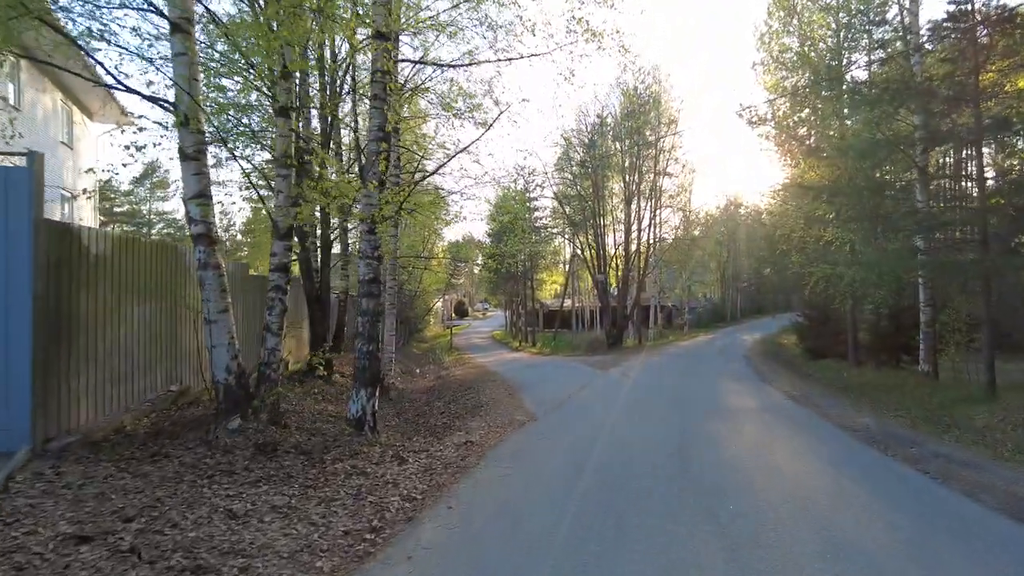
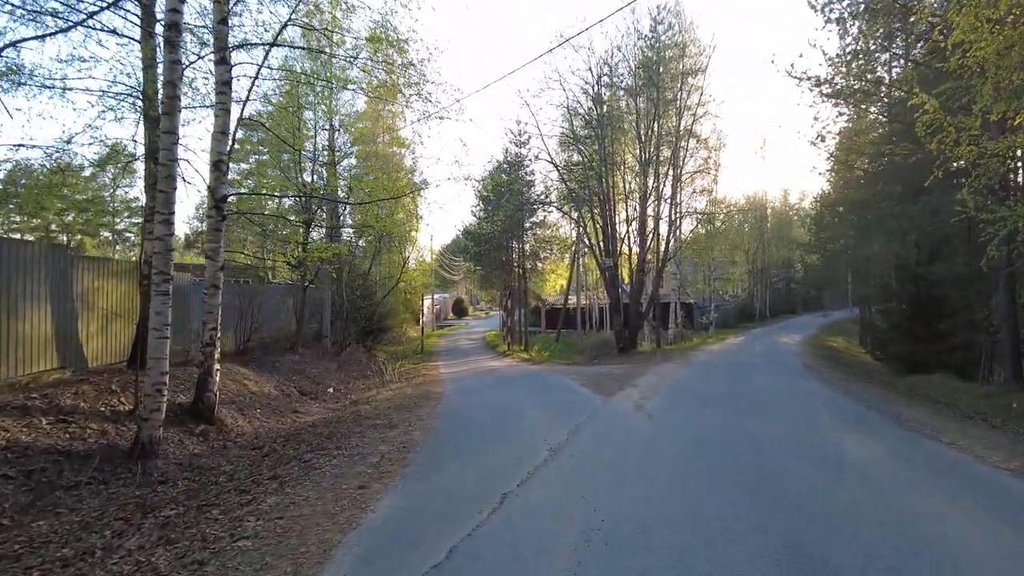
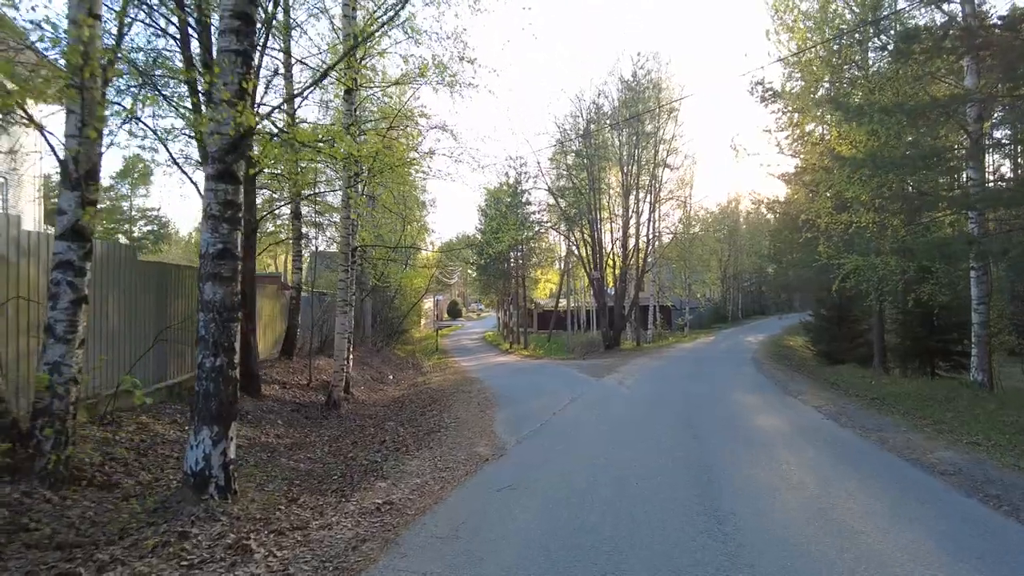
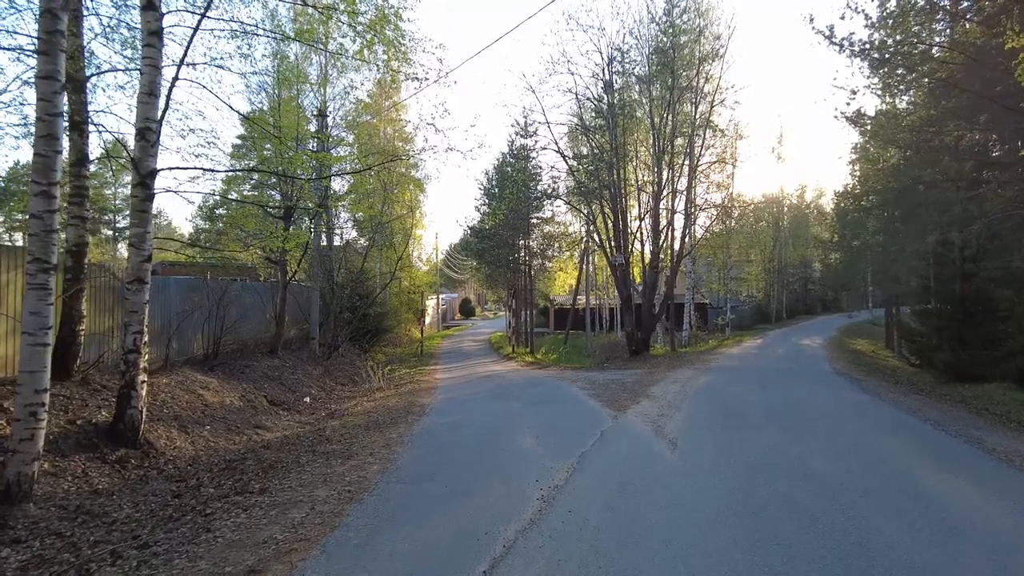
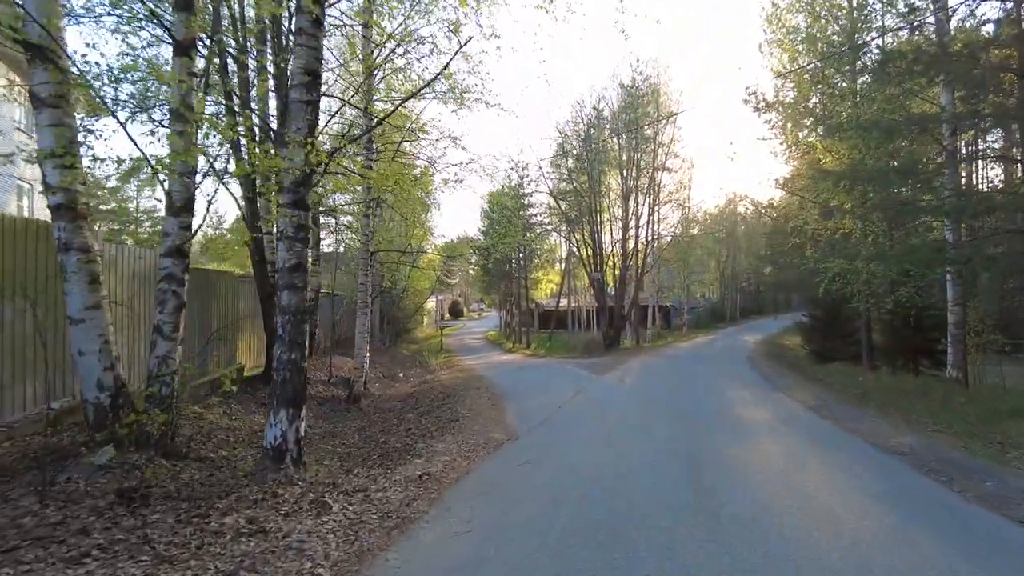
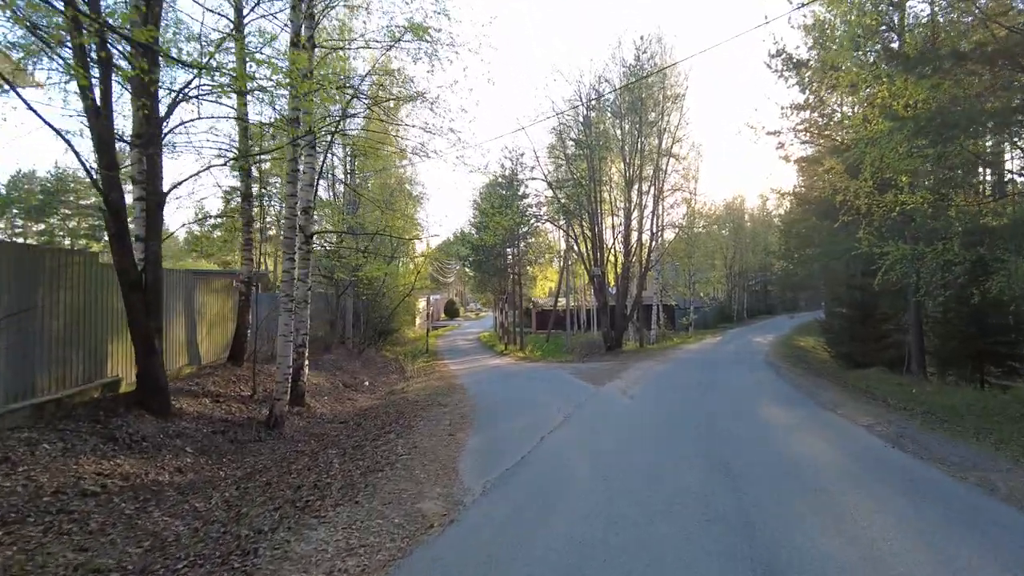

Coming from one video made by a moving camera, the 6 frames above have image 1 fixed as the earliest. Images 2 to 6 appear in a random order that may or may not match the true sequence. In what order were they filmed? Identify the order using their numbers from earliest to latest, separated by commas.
5, 3, 6, 2, 4
